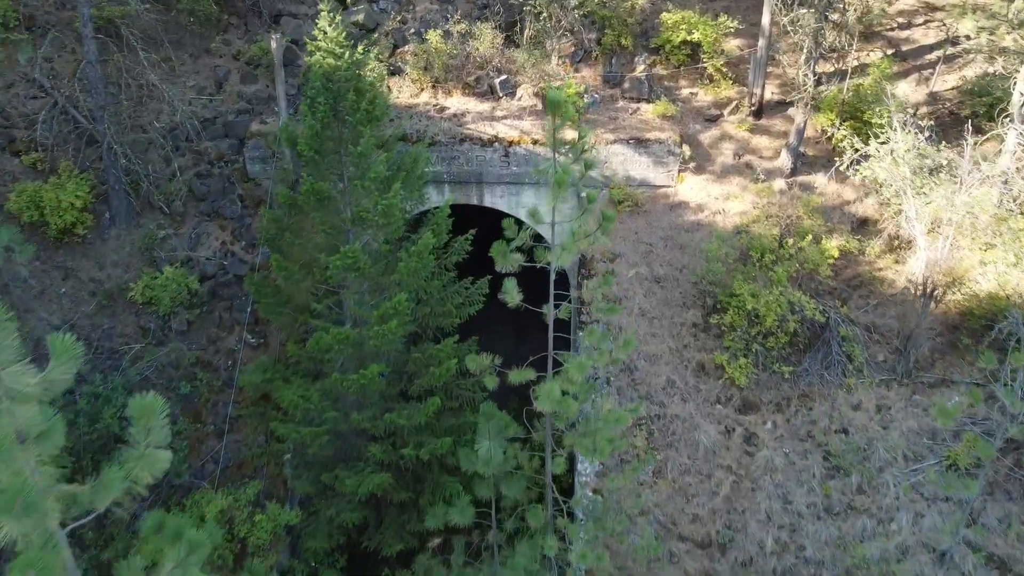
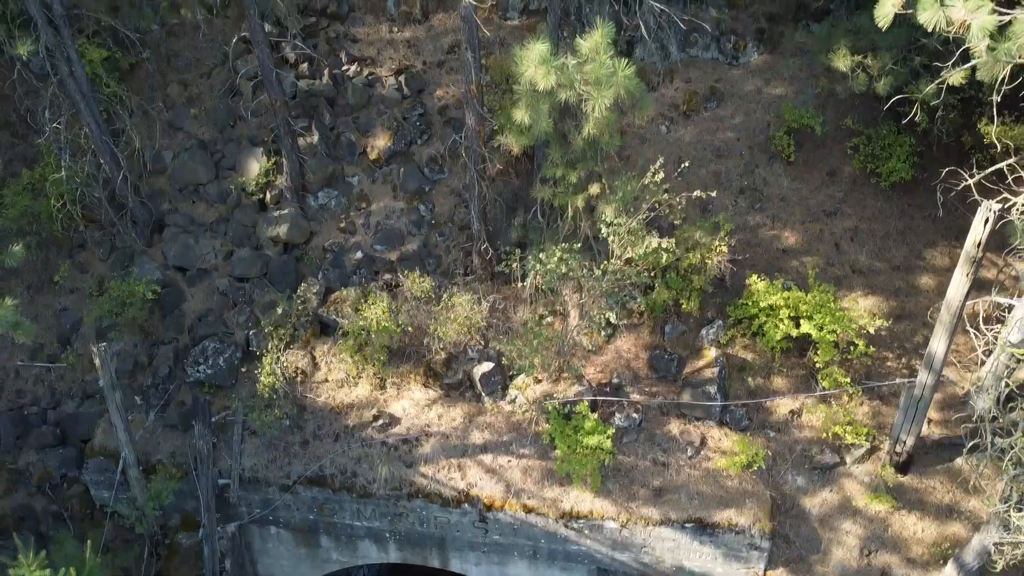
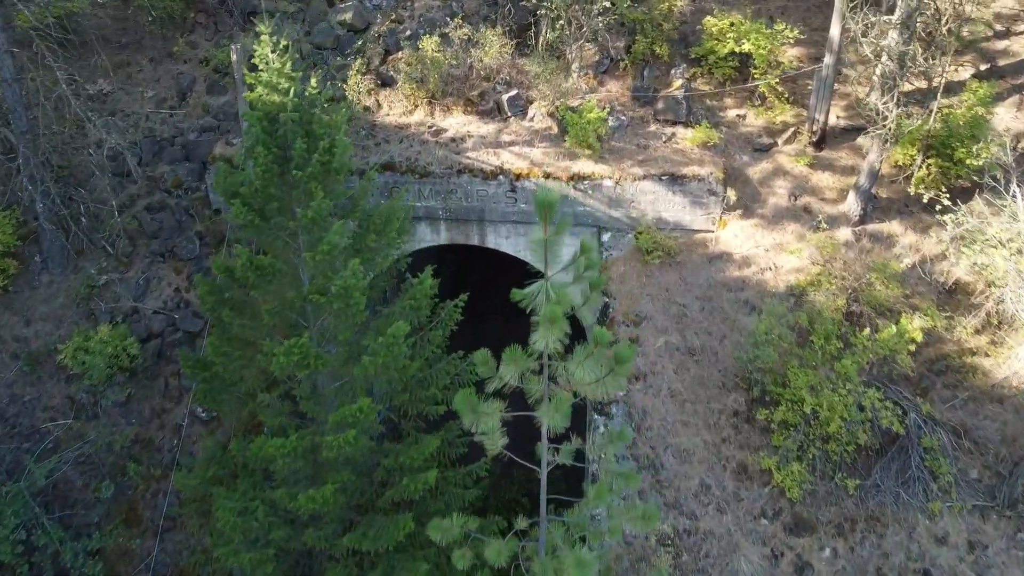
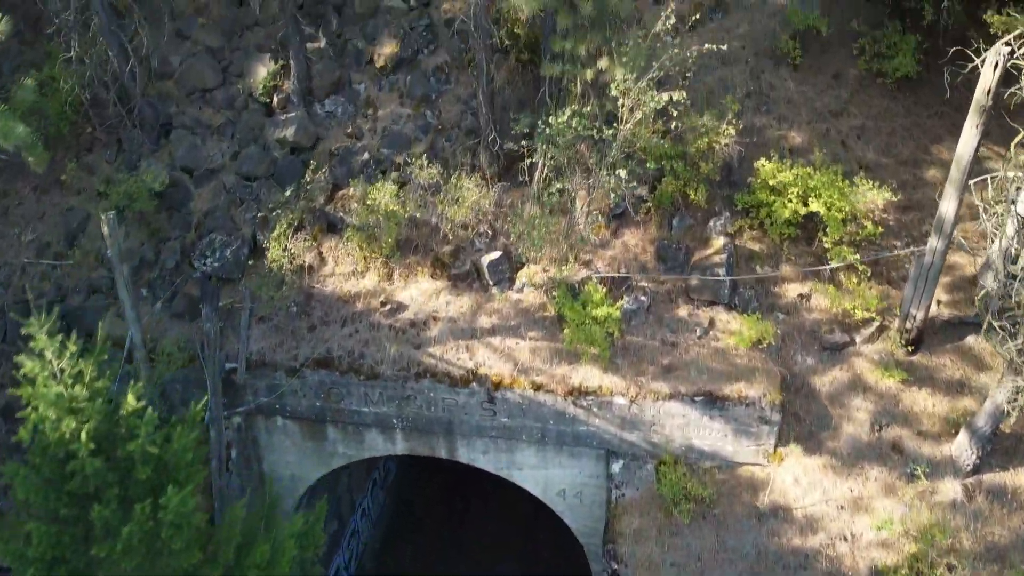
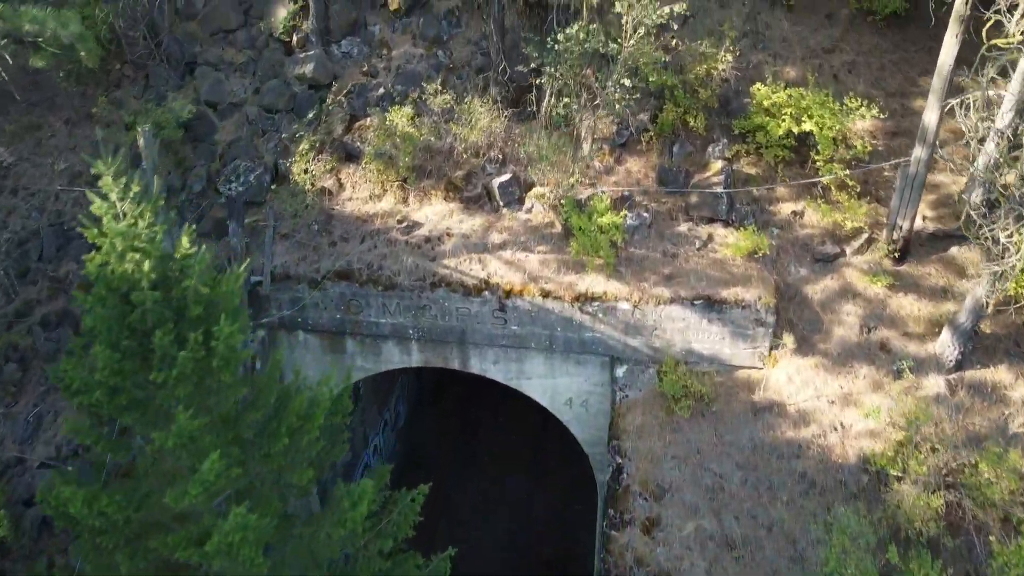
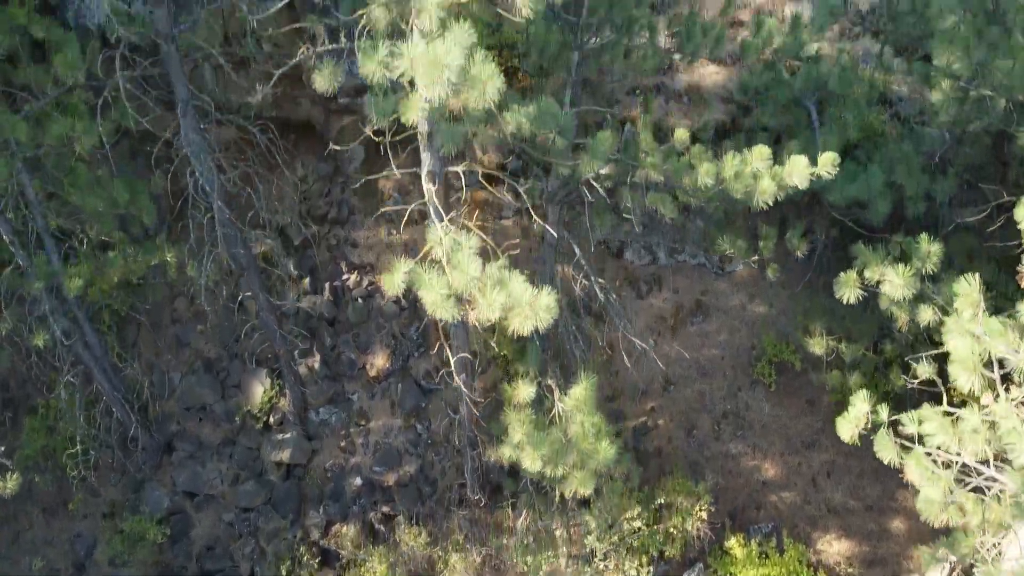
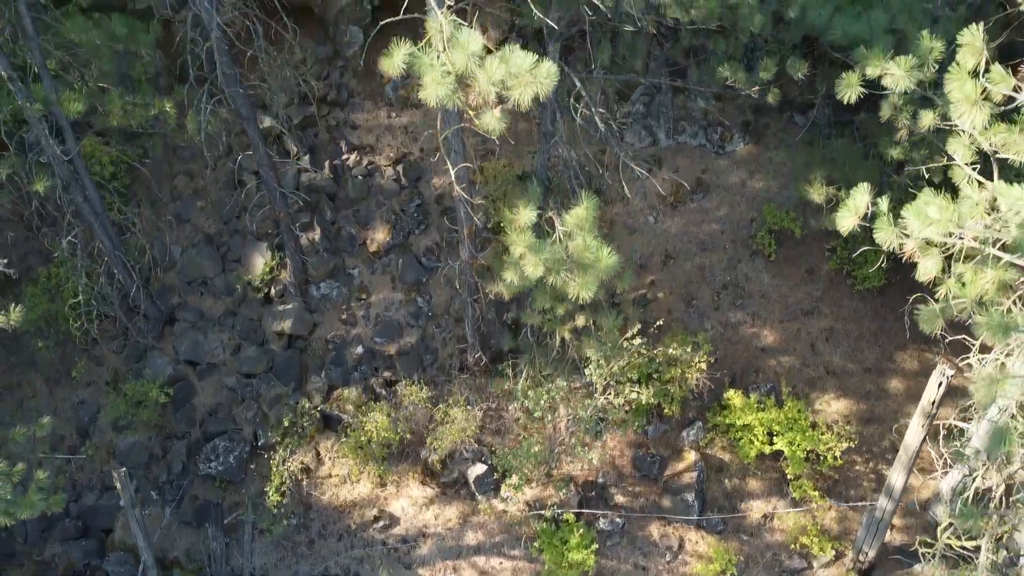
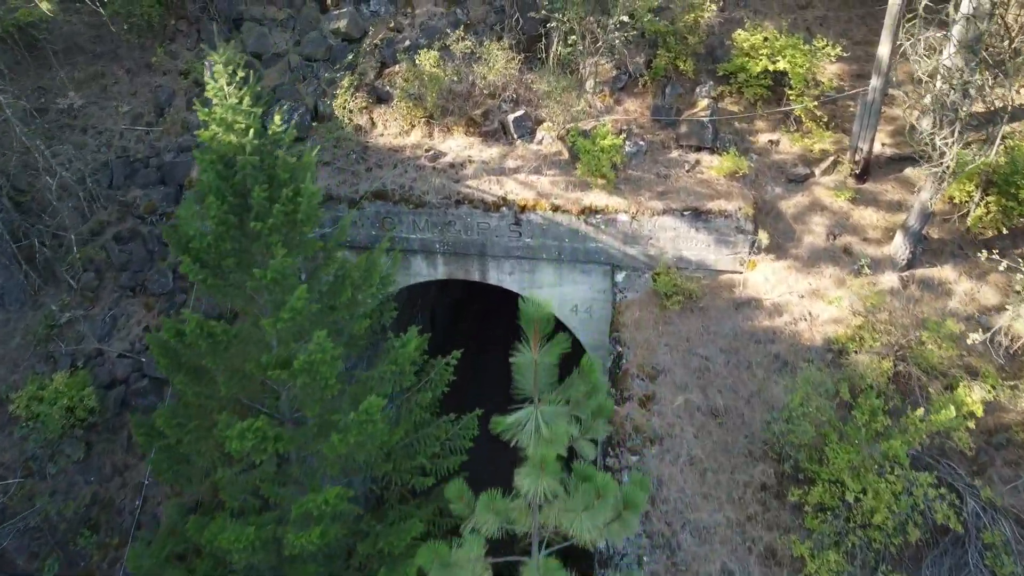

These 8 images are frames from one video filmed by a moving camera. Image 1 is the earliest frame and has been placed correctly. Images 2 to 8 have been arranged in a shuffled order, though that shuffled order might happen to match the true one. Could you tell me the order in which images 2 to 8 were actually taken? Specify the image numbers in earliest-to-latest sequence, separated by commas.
3, 8, 5, 4, 2, 7, 6
